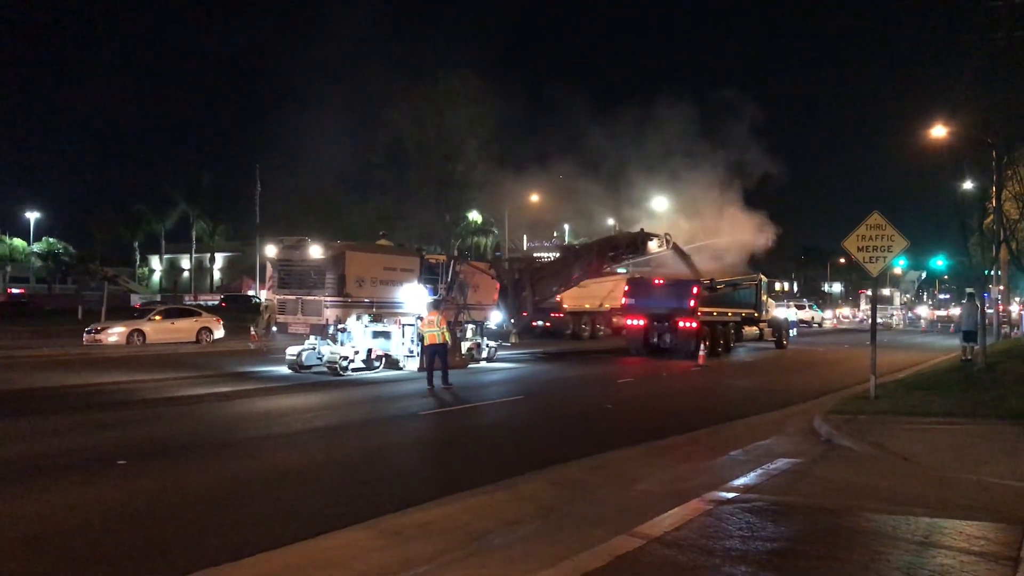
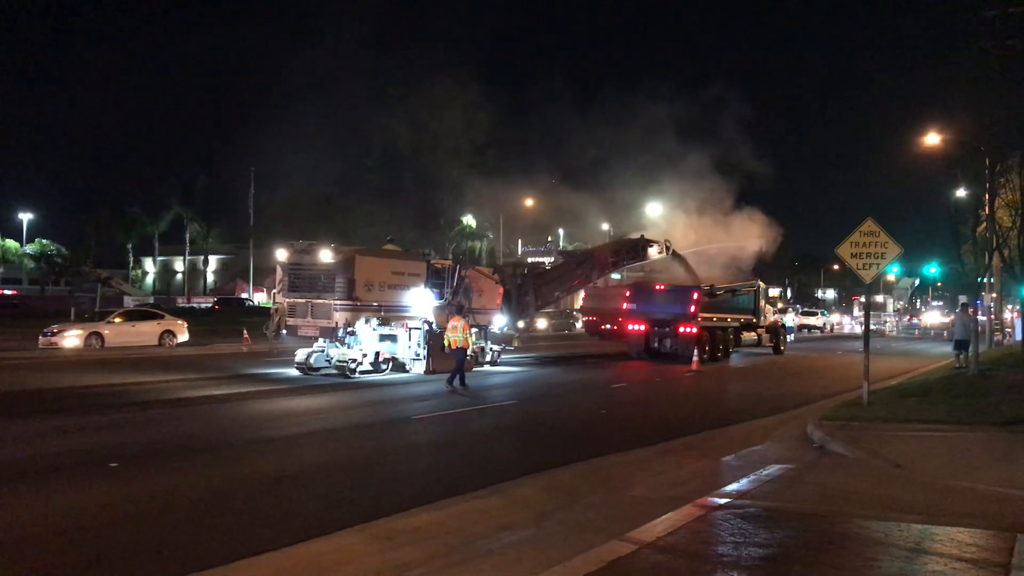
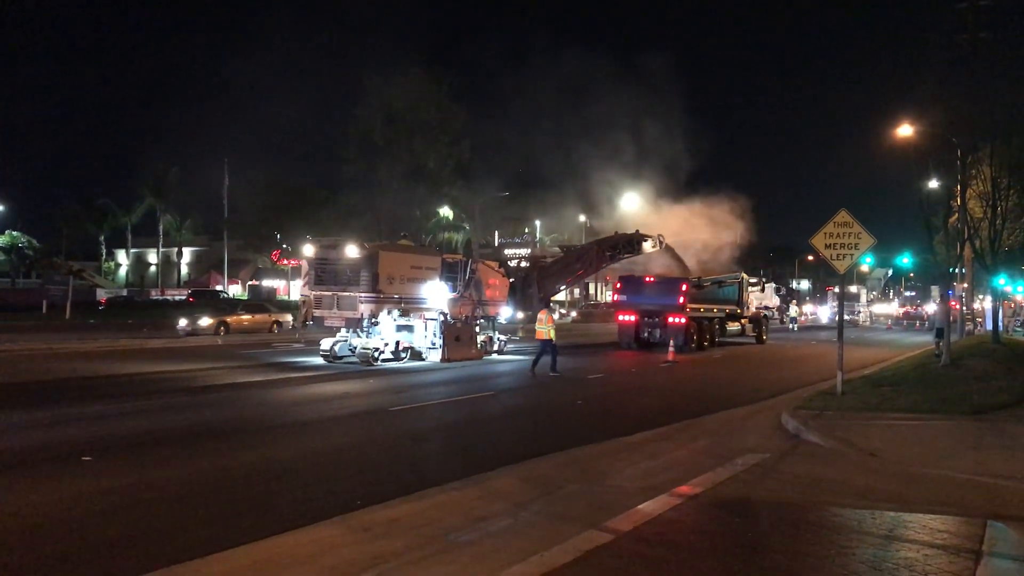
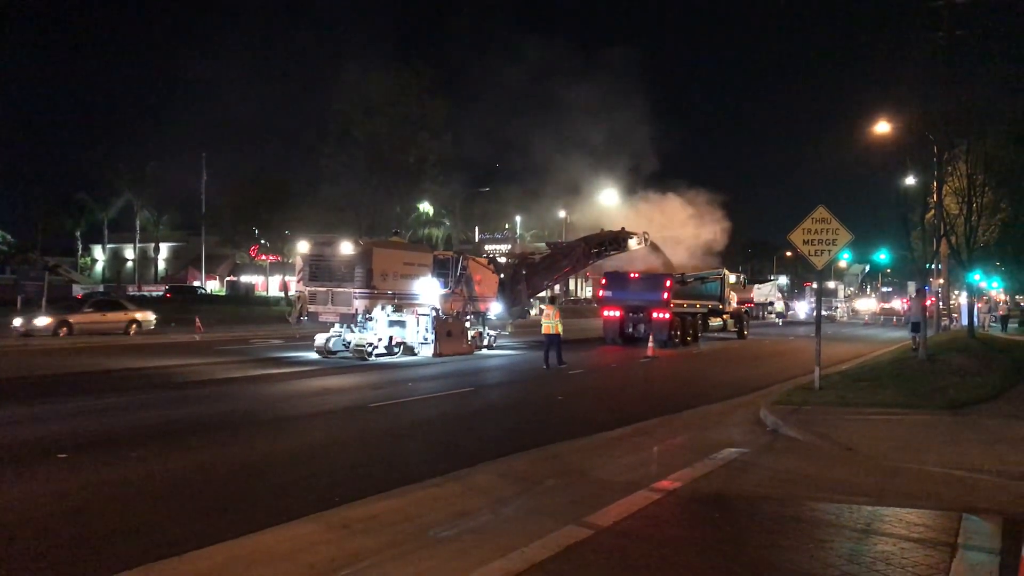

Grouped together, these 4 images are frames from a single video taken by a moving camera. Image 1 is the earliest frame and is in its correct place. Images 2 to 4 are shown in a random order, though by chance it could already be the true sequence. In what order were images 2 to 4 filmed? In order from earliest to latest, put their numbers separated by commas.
2, 3, 4
